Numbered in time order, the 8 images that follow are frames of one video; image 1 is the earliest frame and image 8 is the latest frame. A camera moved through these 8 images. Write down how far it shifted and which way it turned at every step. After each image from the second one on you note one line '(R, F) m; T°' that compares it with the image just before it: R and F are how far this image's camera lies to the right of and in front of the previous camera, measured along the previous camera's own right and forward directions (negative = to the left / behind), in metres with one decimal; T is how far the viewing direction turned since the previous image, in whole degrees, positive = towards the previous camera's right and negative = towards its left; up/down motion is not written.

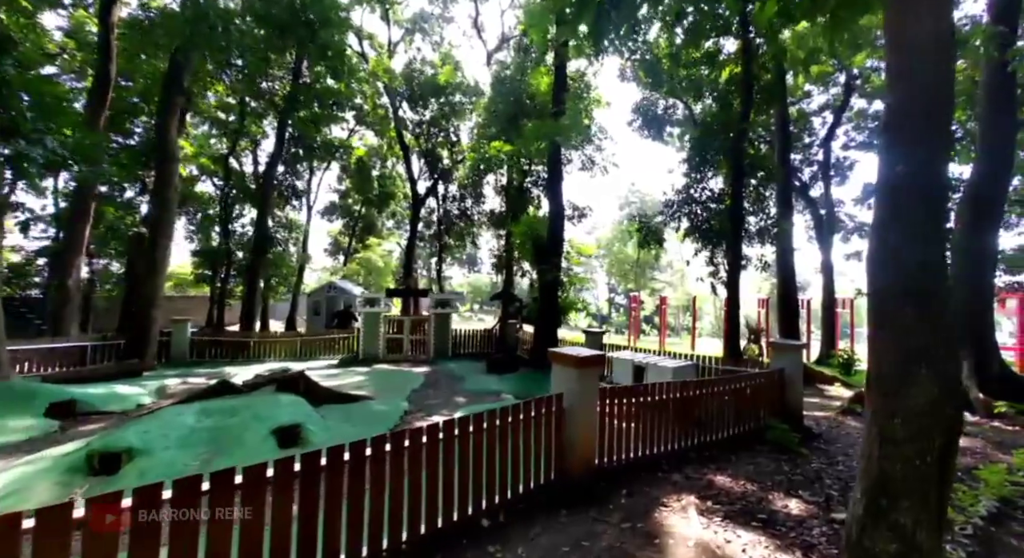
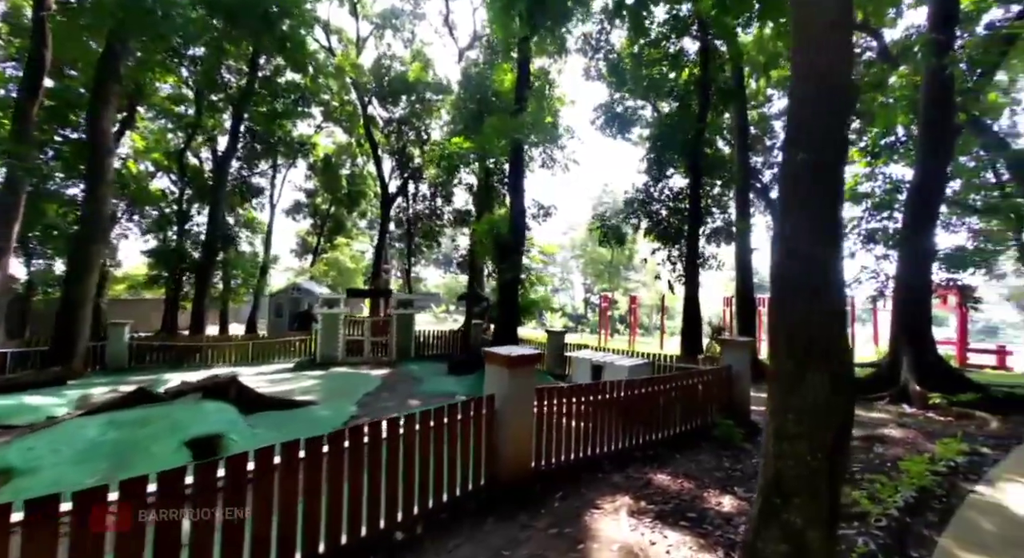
(+0.1, 0.0) m; +3°
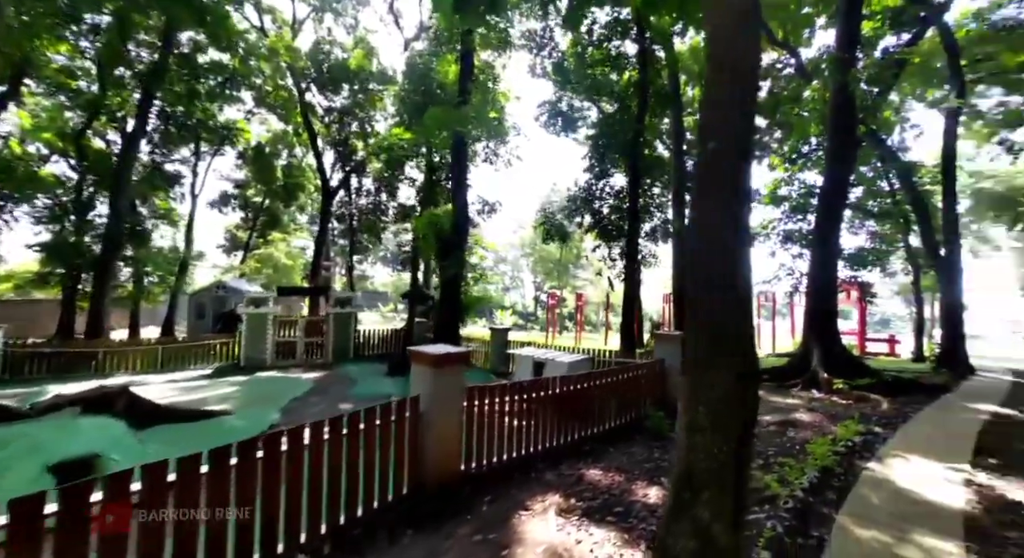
(+0.1, 0.0) m; +6°
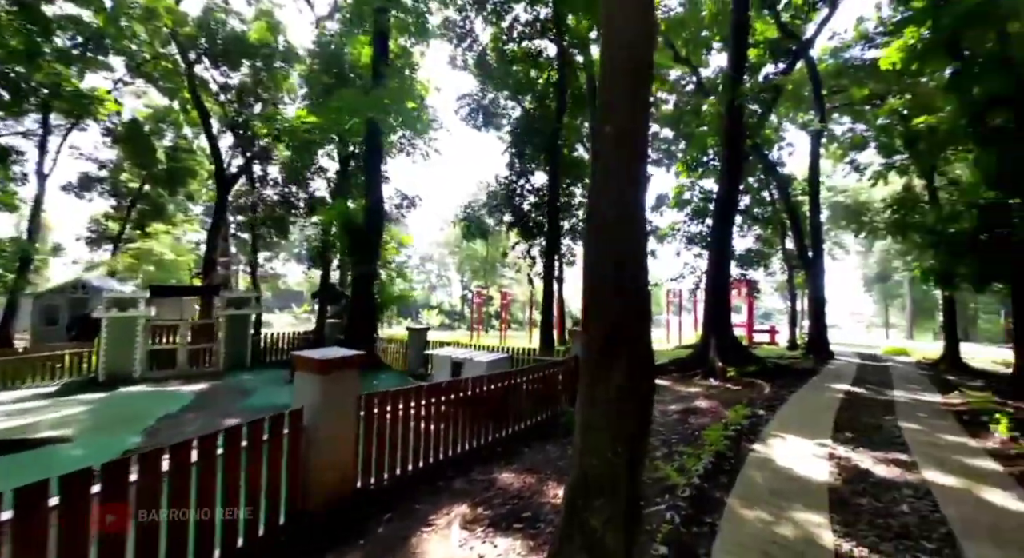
(+0.1, +0.1) m; +9°
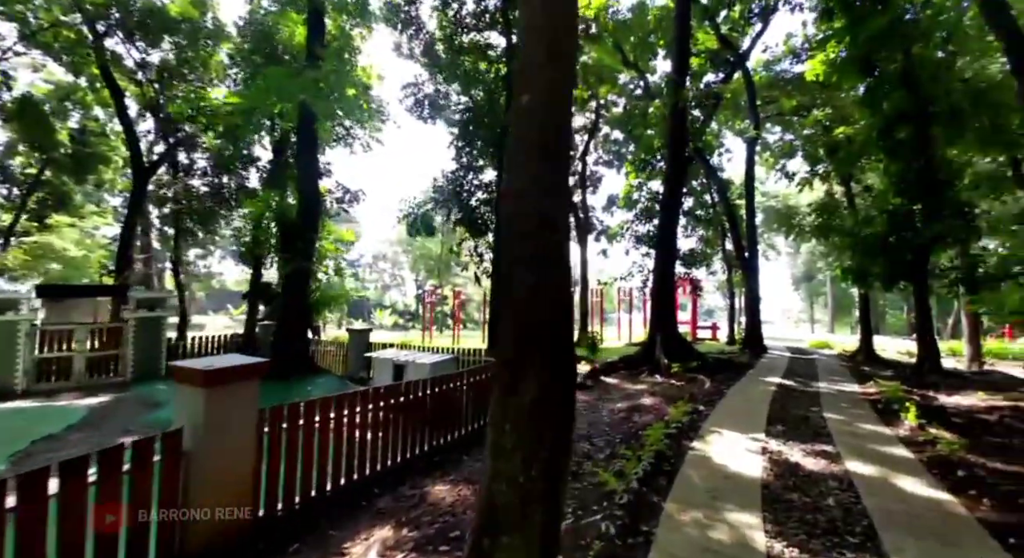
(+0.1, +0.1) m; +6°
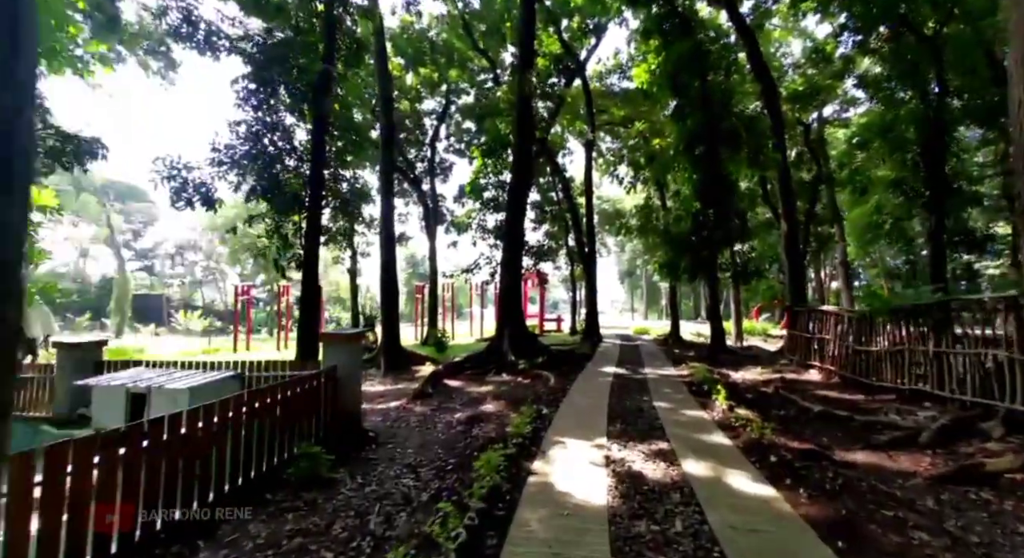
(+0.4, +0.9) m; +17°
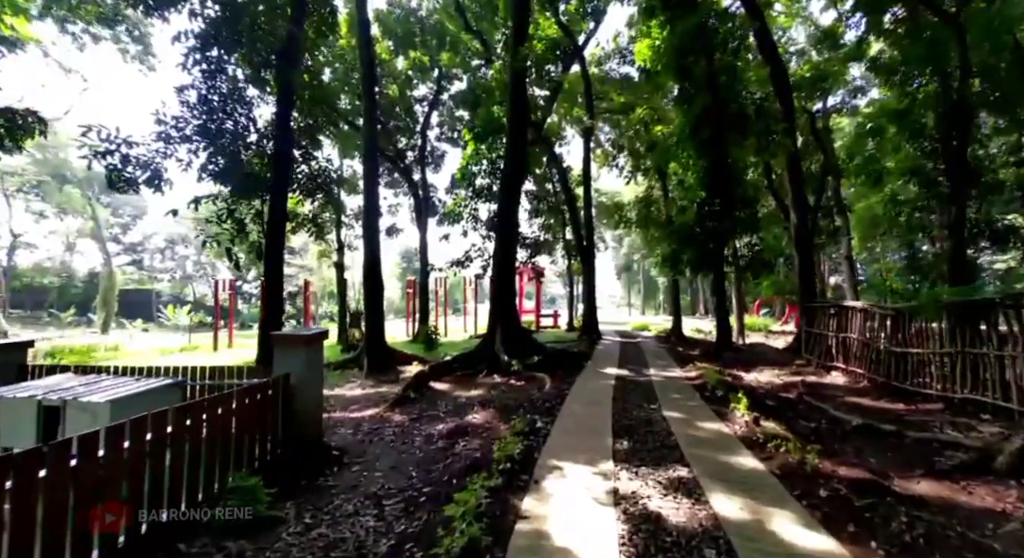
(+0.1, +0.9) m; 0°
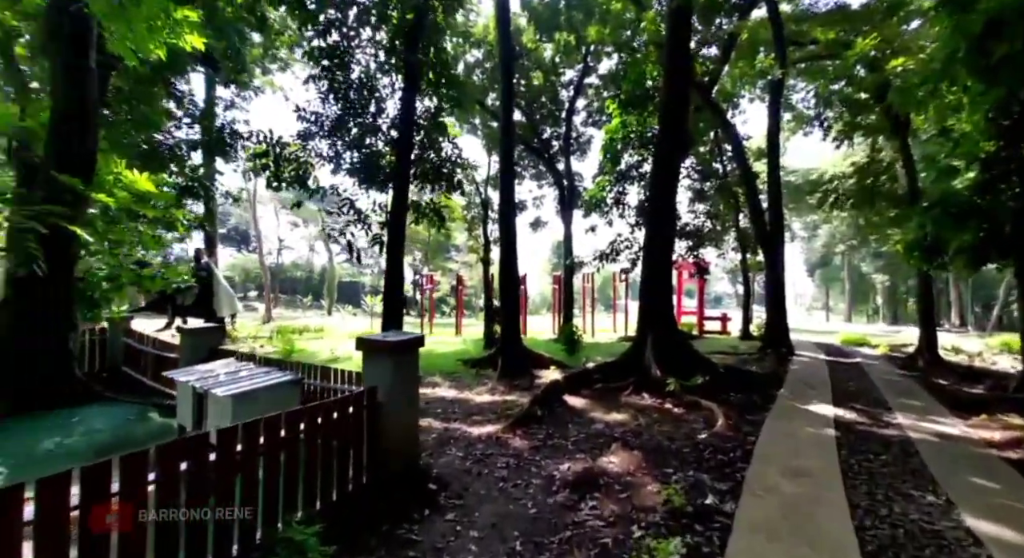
(0.0, +1.8) m; -19°
